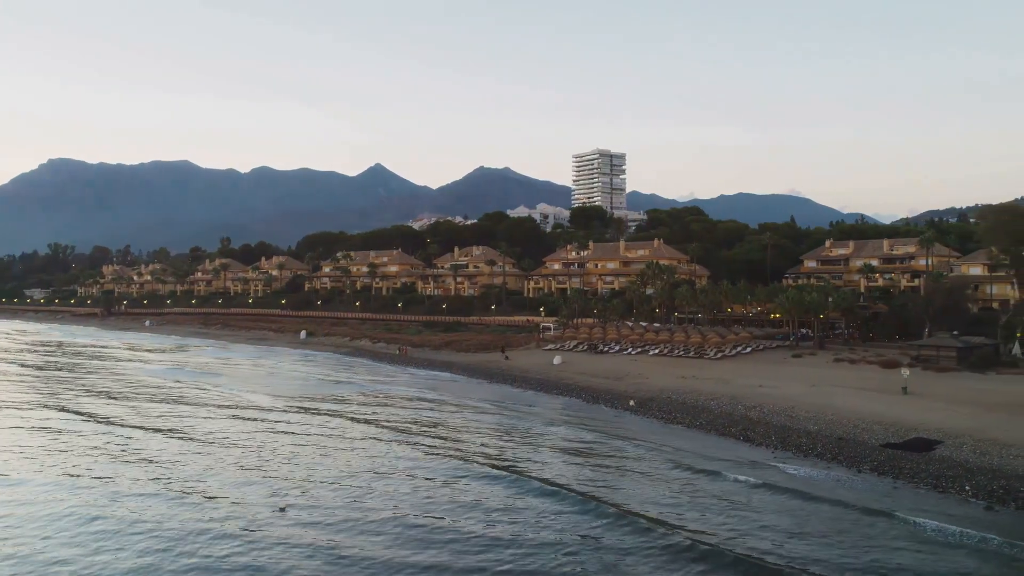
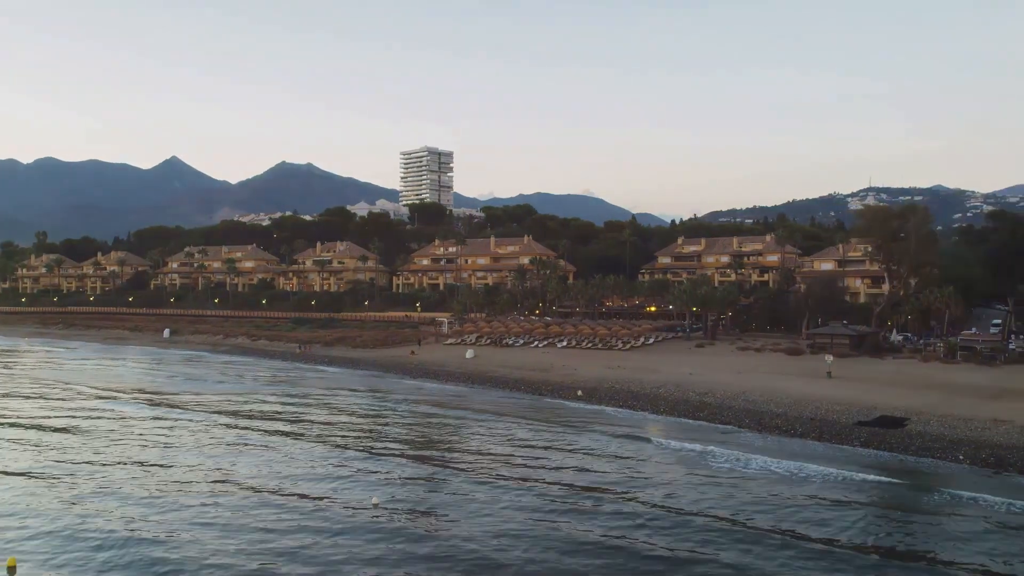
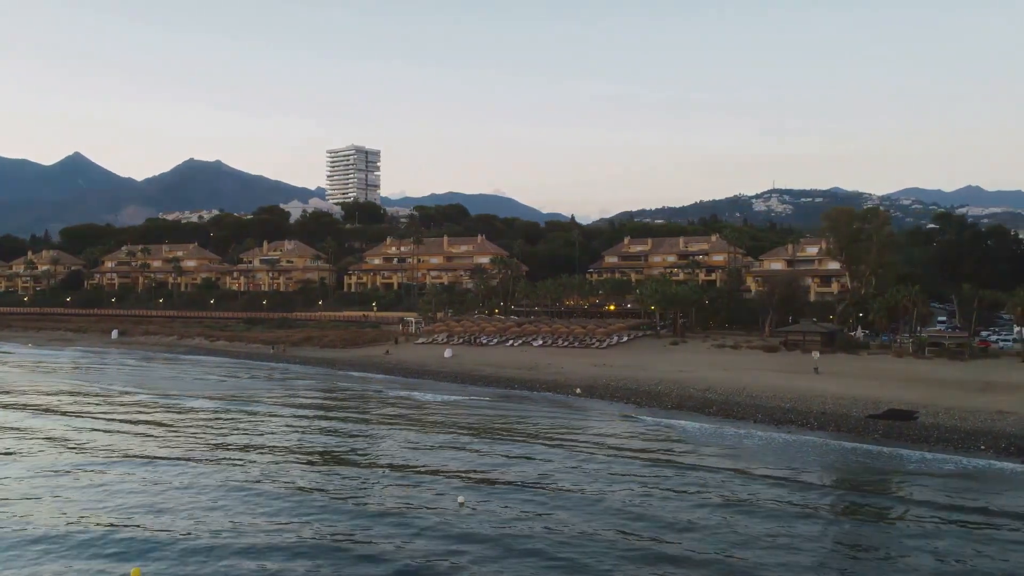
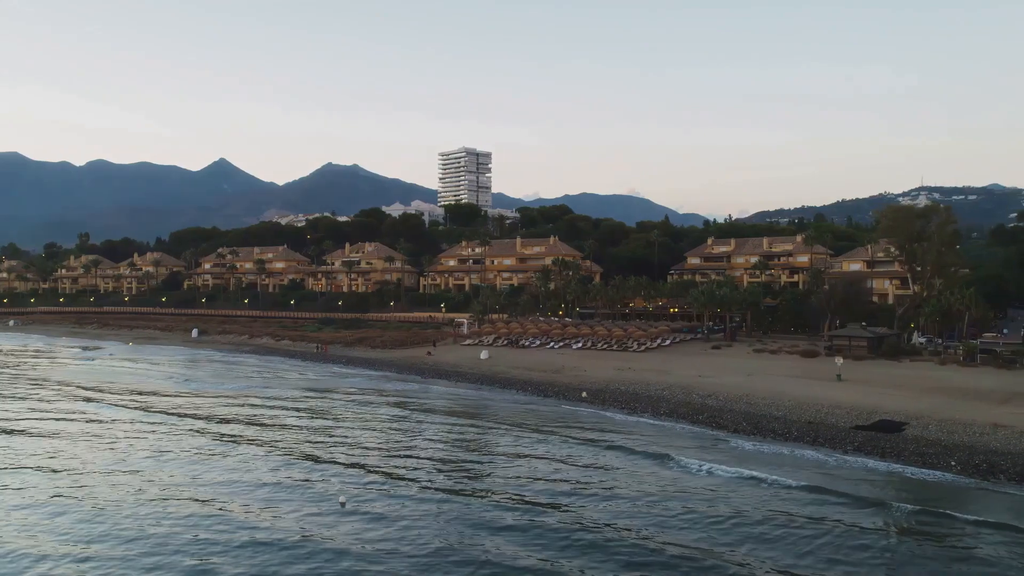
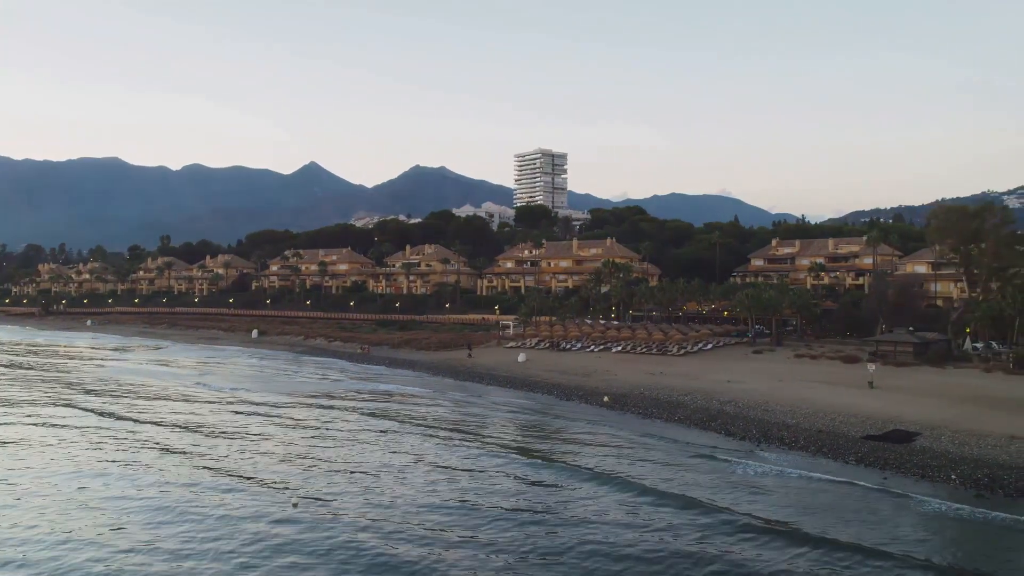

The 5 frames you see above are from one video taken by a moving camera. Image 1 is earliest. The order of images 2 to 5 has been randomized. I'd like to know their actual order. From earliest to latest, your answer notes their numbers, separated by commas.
5, 4, 2, 3
